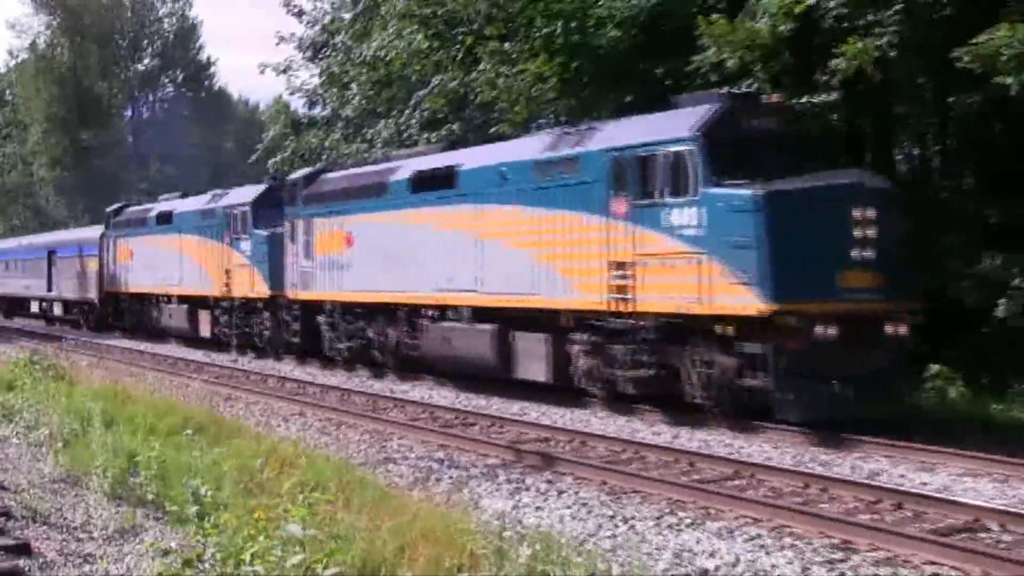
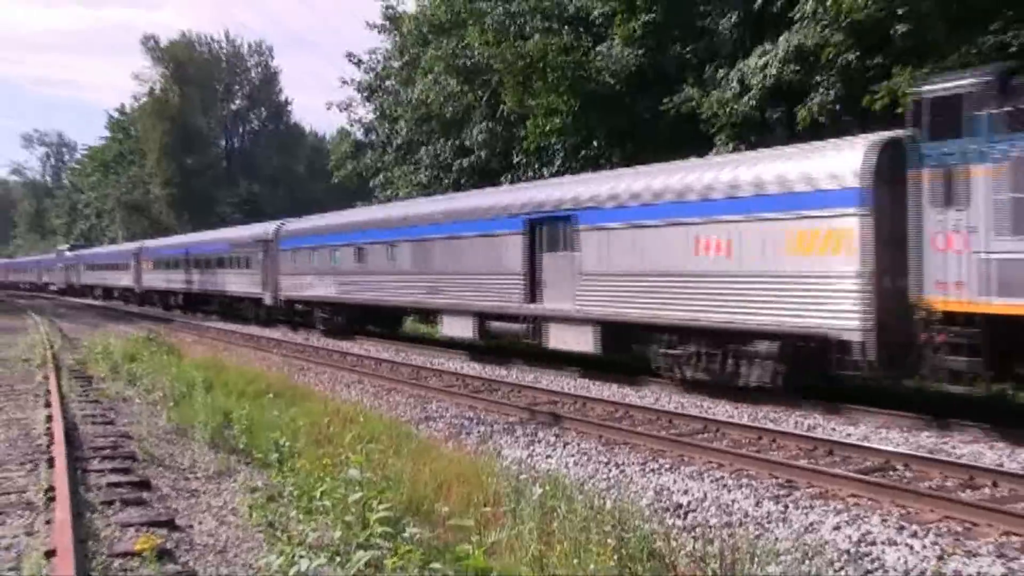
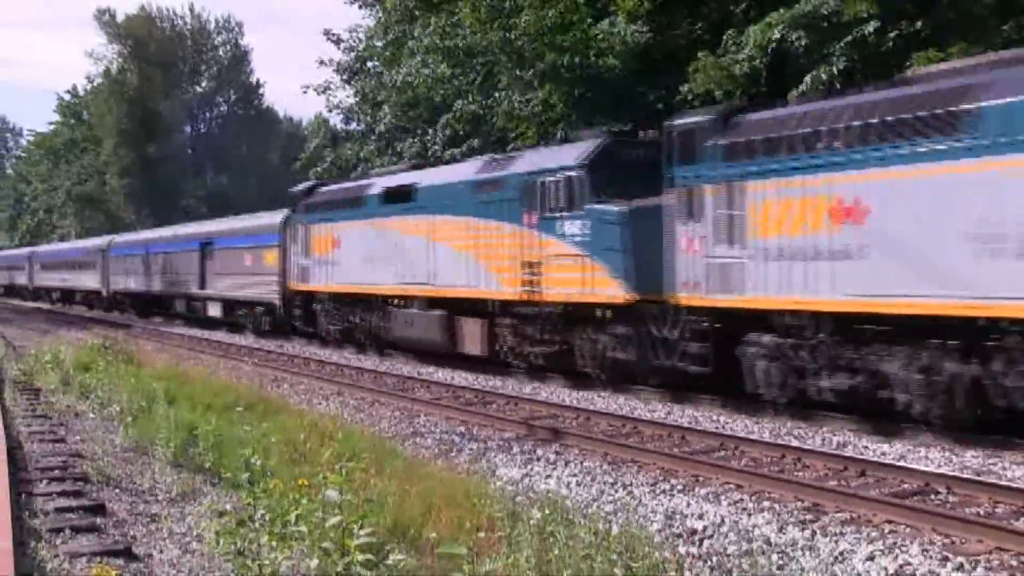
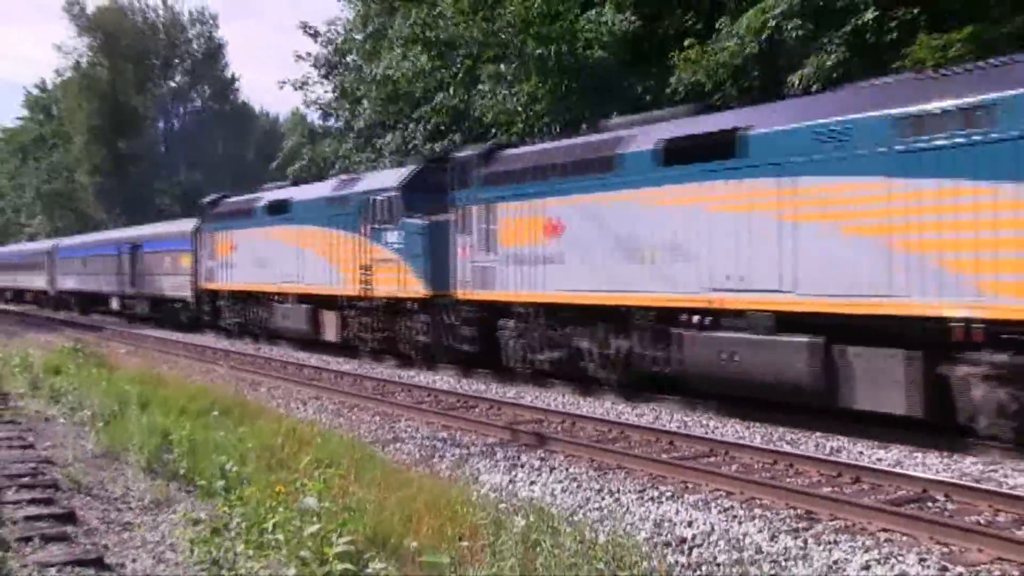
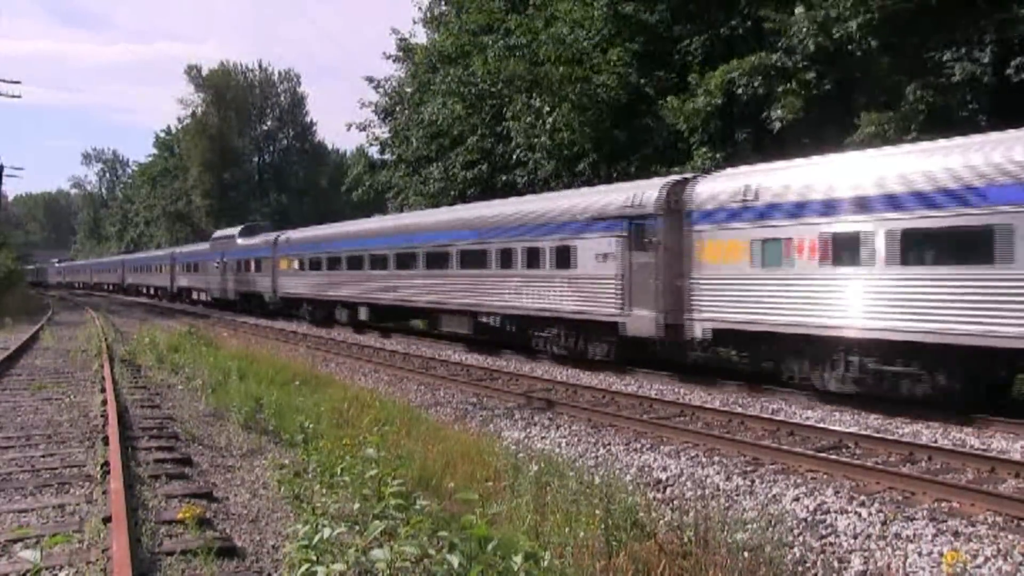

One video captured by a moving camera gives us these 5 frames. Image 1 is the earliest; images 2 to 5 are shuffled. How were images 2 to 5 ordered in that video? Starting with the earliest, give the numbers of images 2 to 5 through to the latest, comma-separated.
4, 3, 2, 5
